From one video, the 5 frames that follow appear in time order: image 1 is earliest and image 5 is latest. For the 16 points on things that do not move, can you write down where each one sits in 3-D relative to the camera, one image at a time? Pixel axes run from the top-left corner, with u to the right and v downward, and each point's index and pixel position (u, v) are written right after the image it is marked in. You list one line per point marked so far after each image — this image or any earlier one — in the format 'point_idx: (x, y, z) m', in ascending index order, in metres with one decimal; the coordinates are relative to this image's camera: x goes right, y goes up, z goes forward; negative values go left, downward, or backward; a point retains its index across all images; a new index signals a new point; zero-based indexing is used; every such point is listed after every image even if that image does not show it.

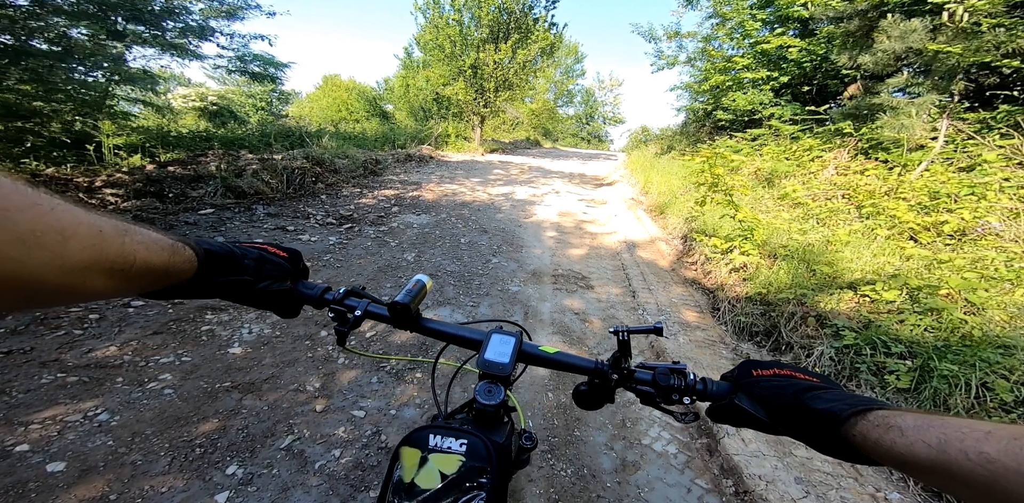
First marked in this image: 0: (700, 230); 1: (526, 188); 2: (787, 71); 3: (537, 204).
0: (+3.3, +0.3, +6.4) m
1: (+0.4, +1.8, +10.6) m
2: (+8.4, +5.5, +11.5) m
3: (+0.6, +1.1, +9.0) m
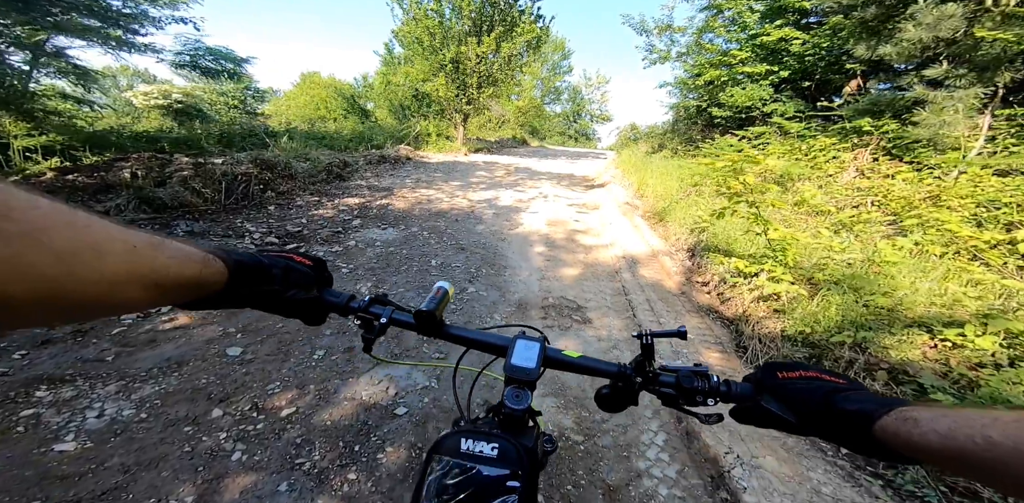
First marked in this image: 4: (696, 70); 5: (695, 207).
0: (+3.0, +0.1, +5.5) m
1: (0.0, +1.5, +9.6) m
2: (+7.9, +5.4, +10.8) m
3: (+0.3, +0.9, +8.0) m
4: (+6.5, +6.4, +13.2) m
5: (+3.7, +0.9, +7.5) m
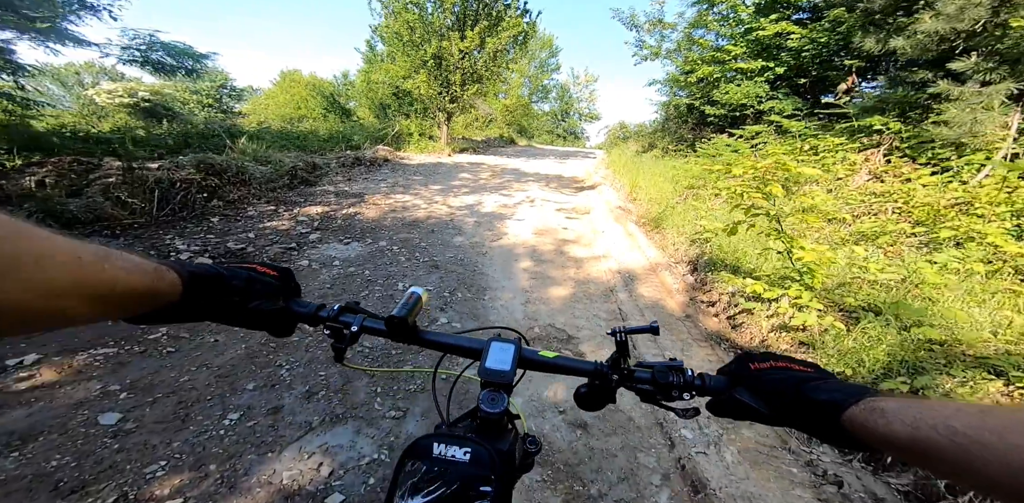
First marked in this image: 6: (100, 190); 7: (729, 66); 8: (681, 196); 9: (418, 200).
0: (+2.8, -0.1, +4.9) m
1: (-0.4, +1.3, +9.0) m
2: (+7.4, +5.2, +10.3) m
3: (-0.1, +0.6, +7.3) m
4: (+5.9, +6.2, +12.6) m
5: (+3.4, +0.7, +6.9) m
6: (-5.2, +0.8, +4.7) m
7: (+6.5, +5.6, +11.2) m
8: (+3.8, +1.2, +8.3) m
9: (-2.0, +1.1, +7.8) m
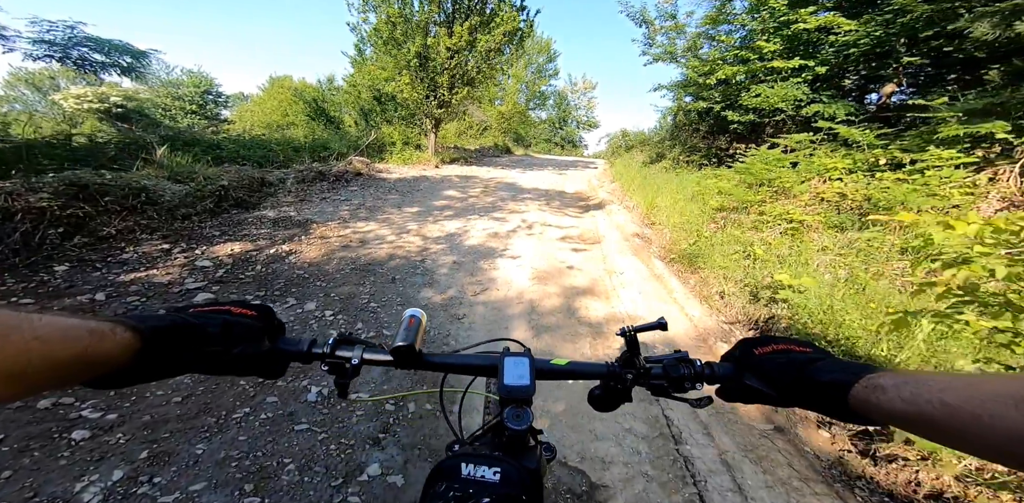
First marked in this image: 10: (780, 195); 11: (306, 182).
0: (+2.7, -0.8, +3.2) m
1: (-0.5, +0.6, +7.3) m
2: (+7.3, +4.5, +8.7) m
3: (-0.2, 0.0, +5.6) m
4: (+5.8, +5.4, +11.1) m
5: (+3.3, 0.0, +5.2) m
6: (-5.3, +0.1, +3.0) m
7: (+6.3, +4.8, +9.6) m
8: (+3.6, +0.5, +6.7) m
9: (-2.1, +0.4, +6.1) m
10: (+4.6, +1.0, +6.4) m
11: (-4.4, +1.5, +8.0) m
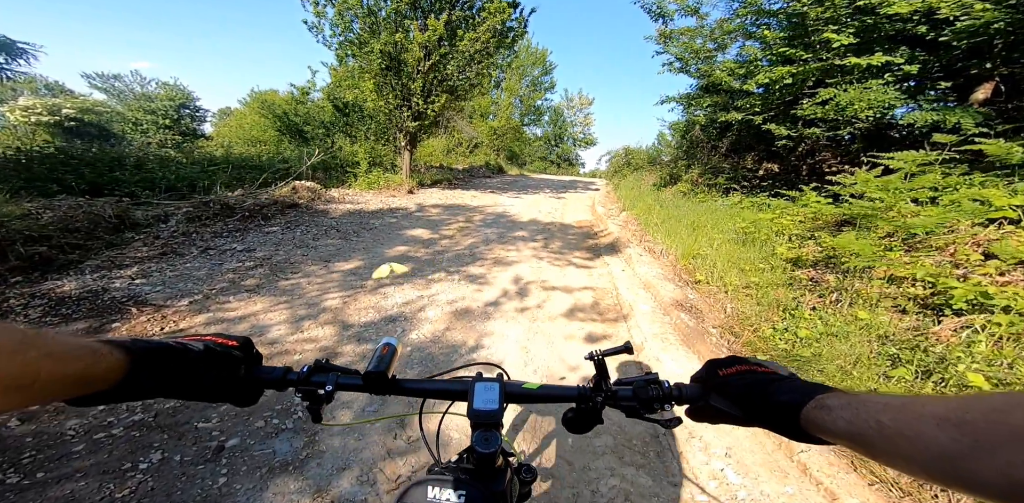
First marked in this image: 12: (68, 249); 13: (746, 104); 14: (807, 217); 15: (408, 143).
0: (+2.5, -1.6, +0.8) m
1: (-0.7, -0.4, +4.9) m
2: (+7.0, +3.4, +6.6) m
3: (-0.4, -0.9, +3.2) m
4: (+5.5, +4.3, +9.0) m
5: (+3.1, -0.9, +2.8) m
6: (-5.4, -0.7, +0.5) m
7: (+6.1, +3.7, +7.5) m
8: (+3.4, -0.4, +4.3) m
9: (-2.3, -0.5, +3.7) m
10: (+4.3, 0.0, +4.0) m
11: (-4.7, +0.5, +5.6) m
12: (-4.7, 0.0, +4.0) m
13: (+5.8, +3.7, +9.3) m
14: (+4.6, +0.6, +5.8) m
15: (-3.4, +3.5, +12.2) m
